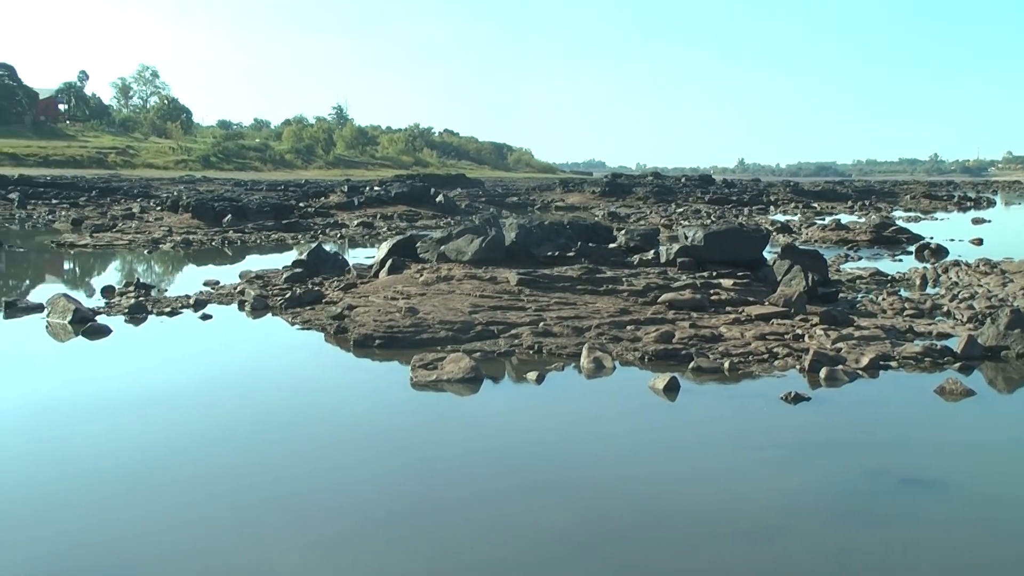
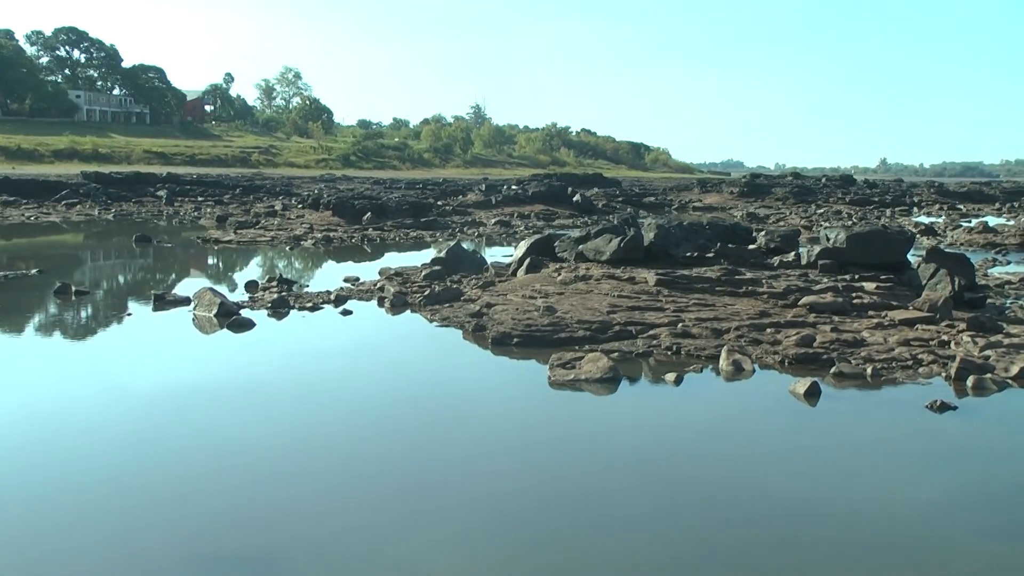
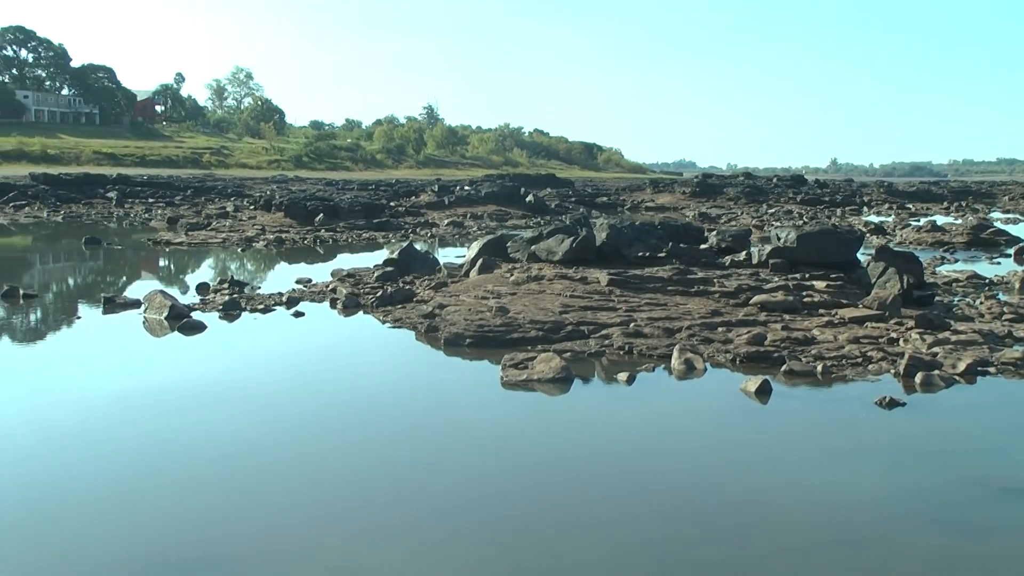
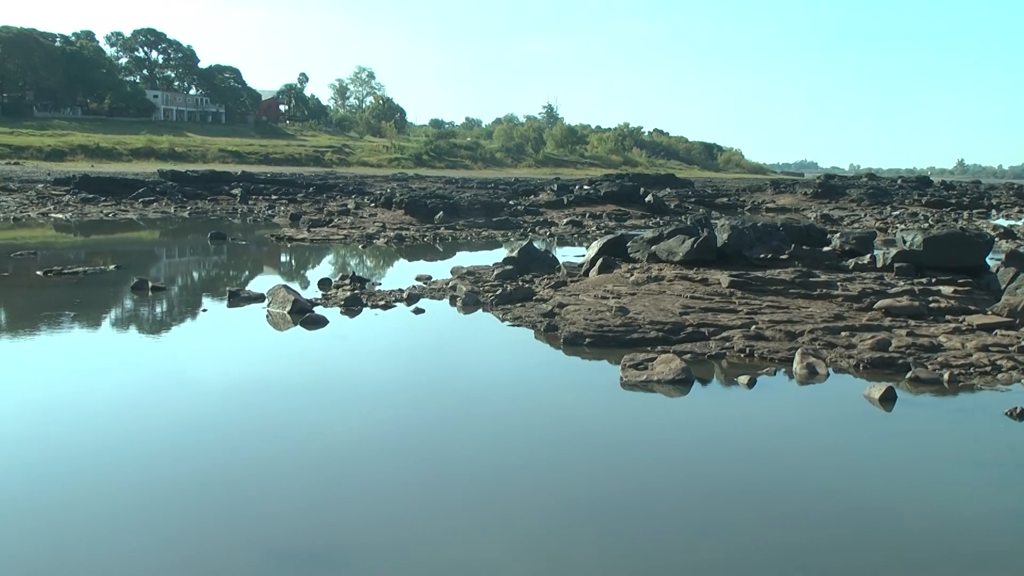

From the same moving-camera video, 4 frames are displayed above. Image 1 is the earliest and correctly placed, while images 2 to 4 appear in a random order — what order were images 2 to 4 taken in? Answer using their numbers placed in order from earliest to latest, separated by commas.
3, 2, 4
